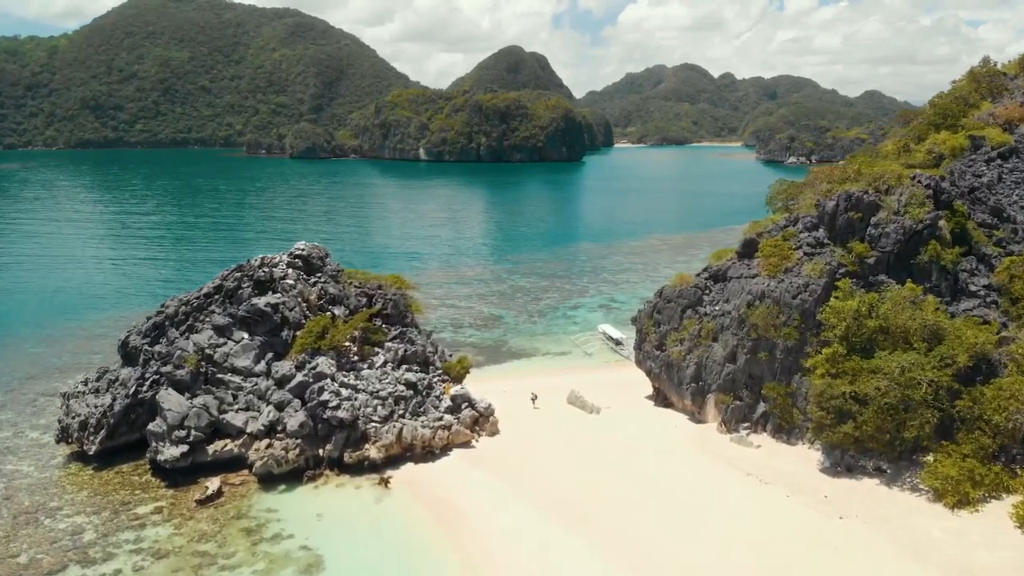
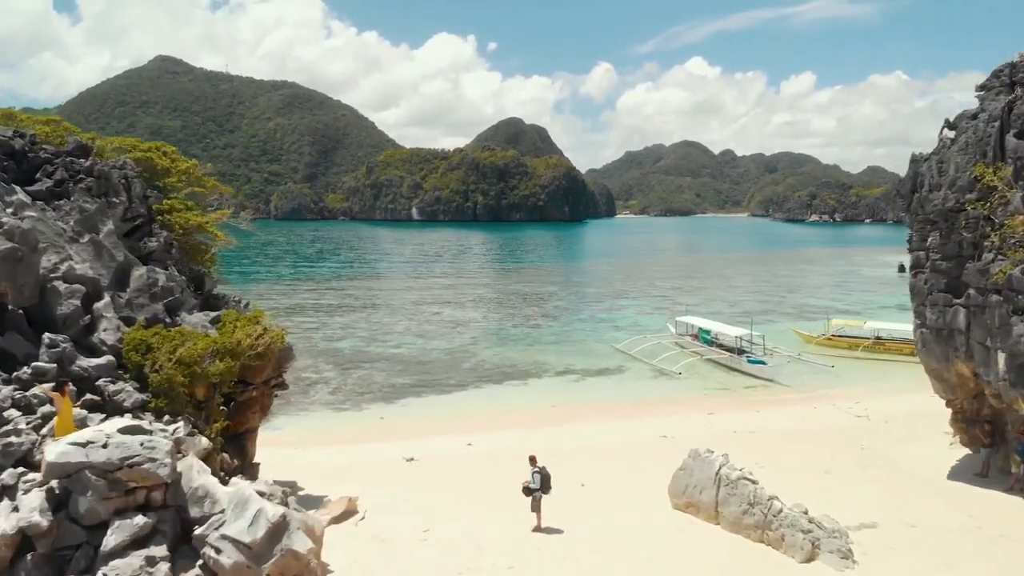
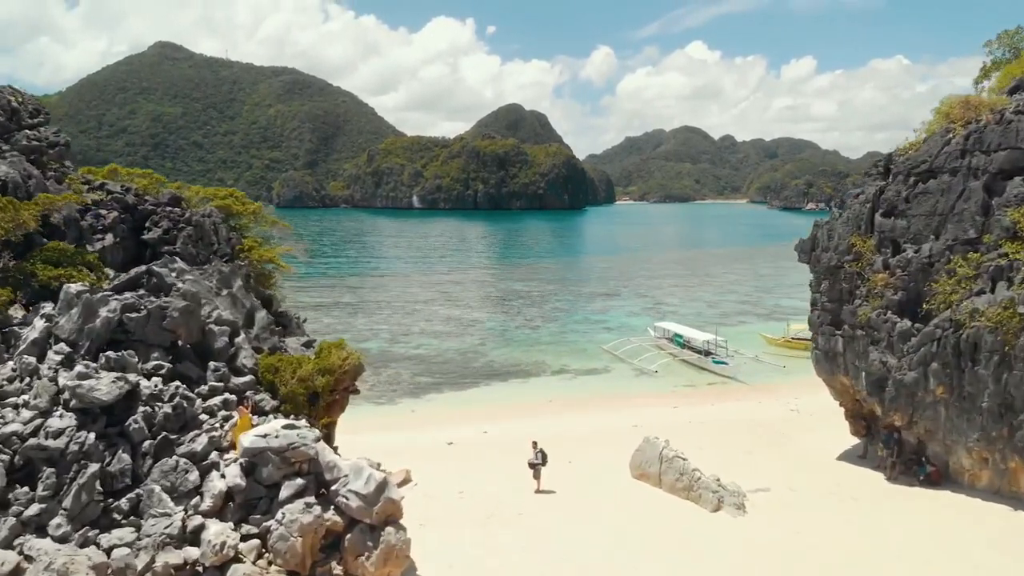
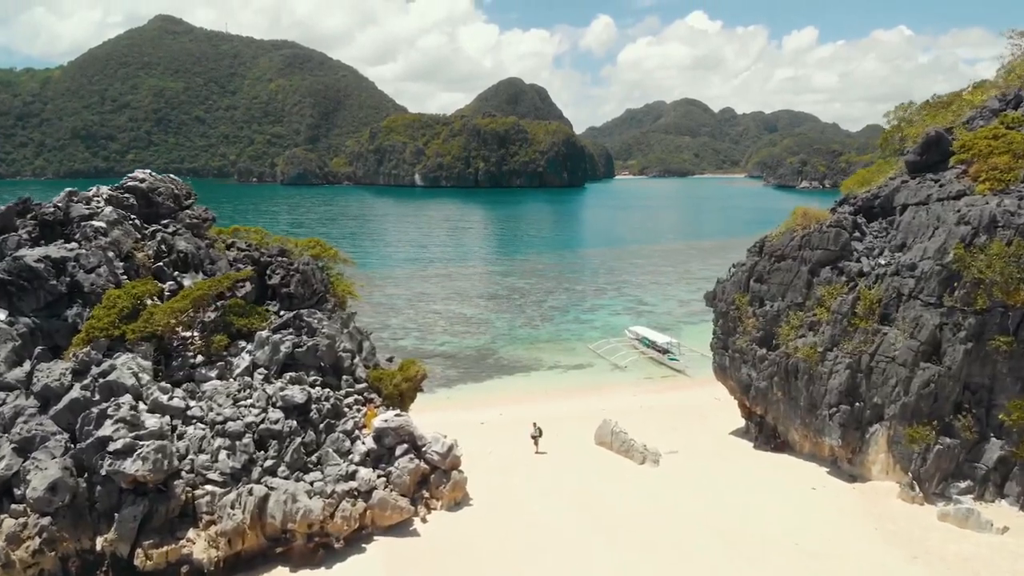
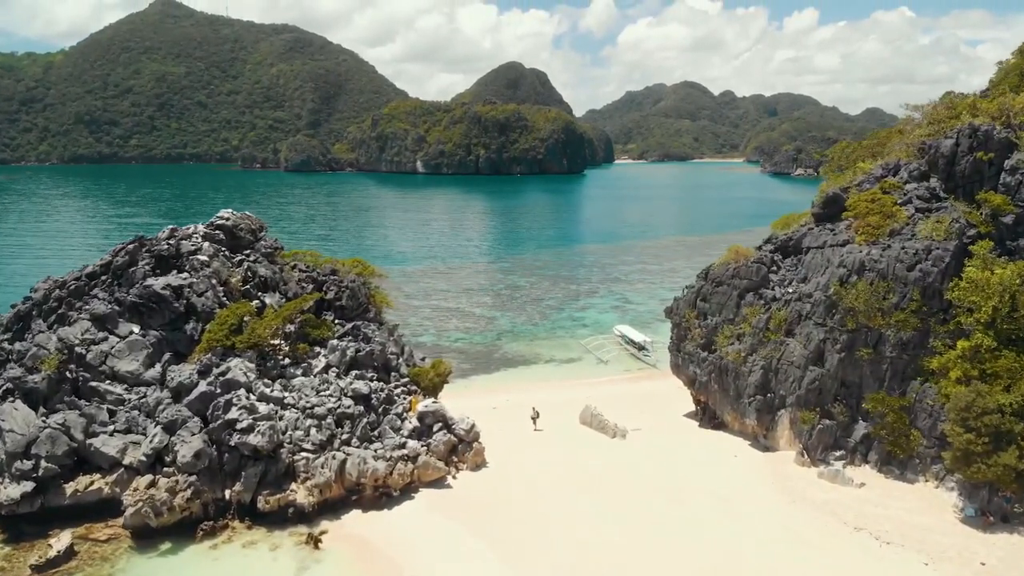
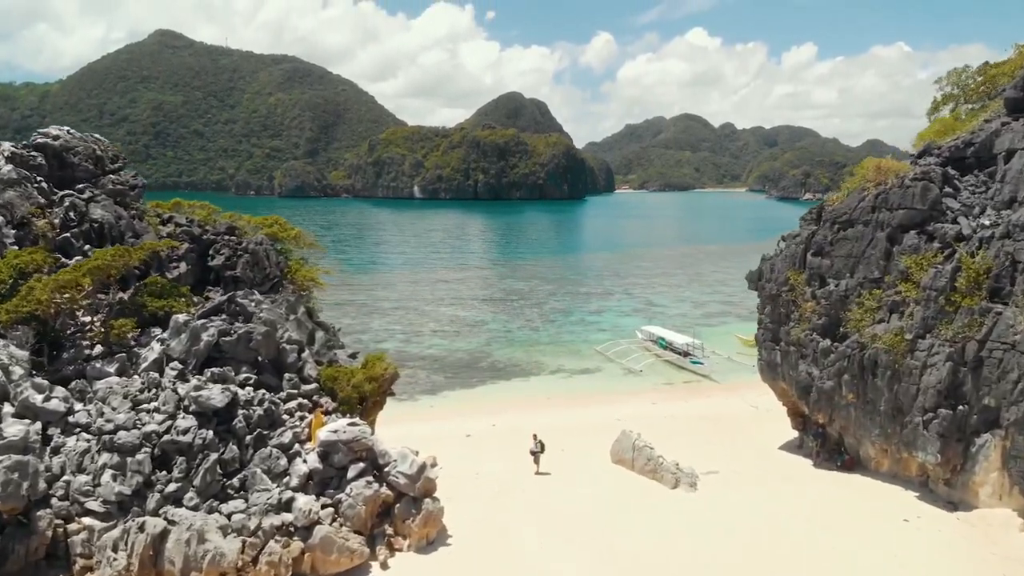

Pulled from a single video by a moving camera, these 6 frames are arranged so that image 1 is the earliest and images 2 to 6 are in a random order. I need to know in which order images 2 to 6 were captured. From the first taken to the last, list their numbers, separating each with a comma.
5, 4, 6, 3, 2
